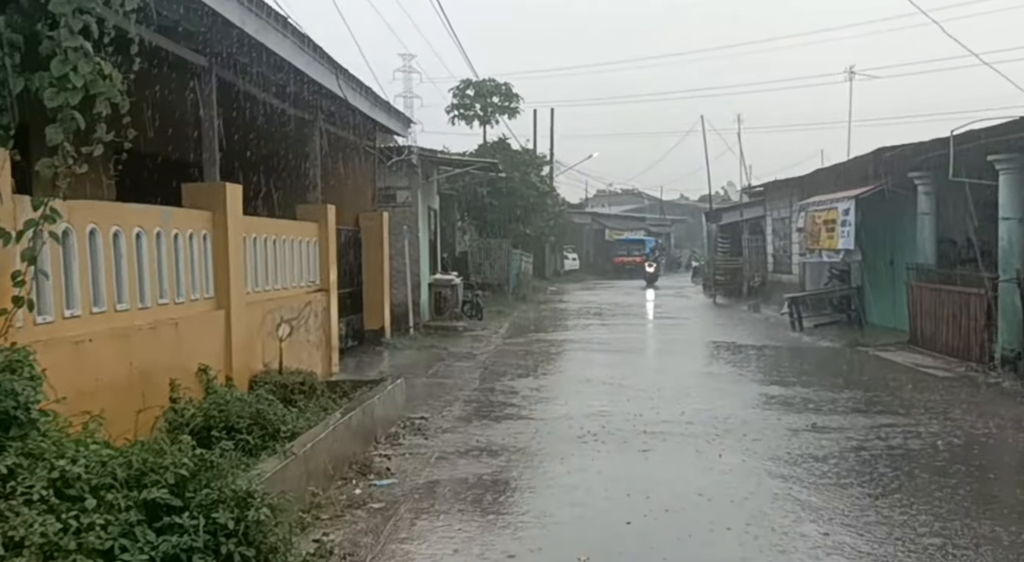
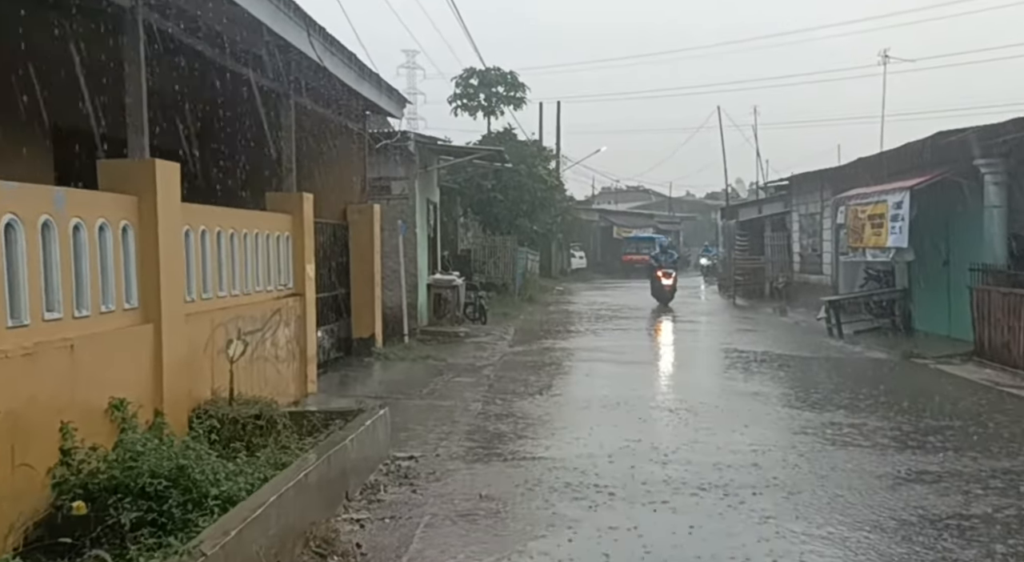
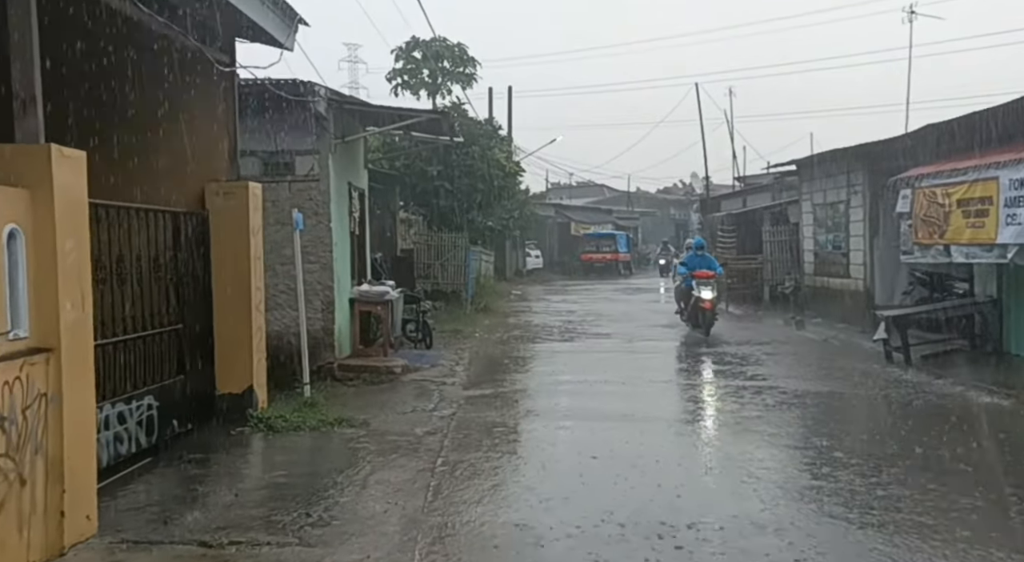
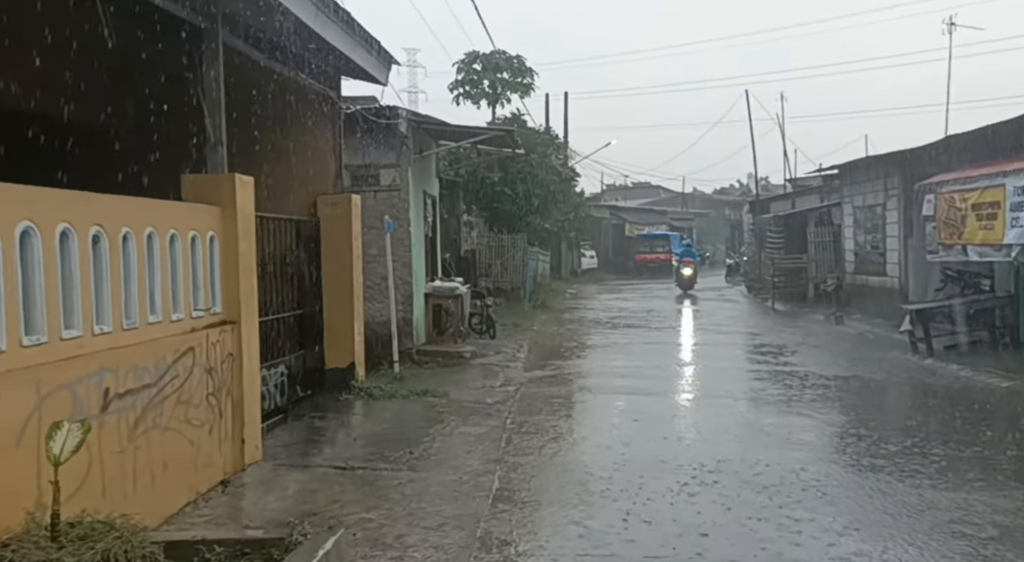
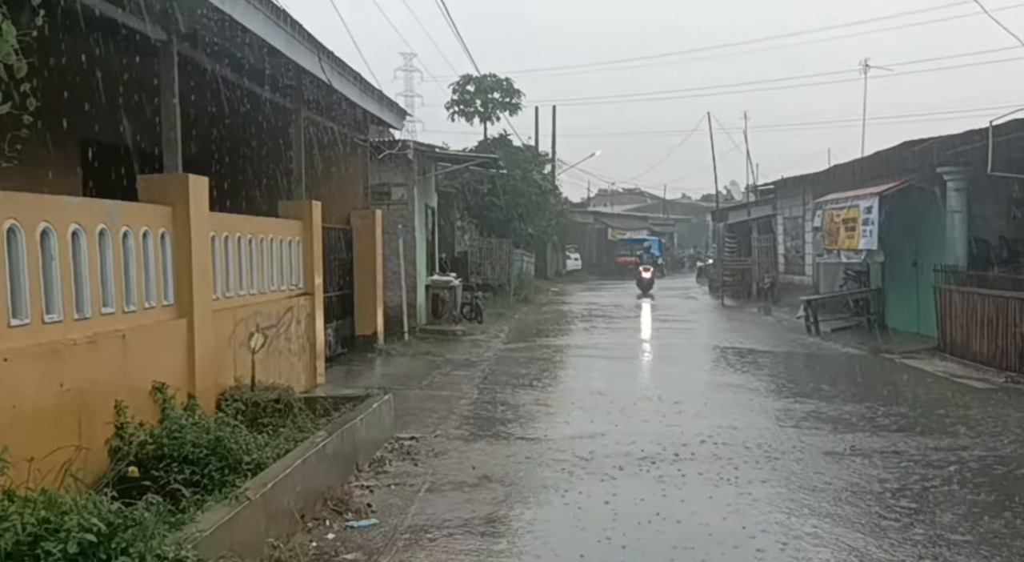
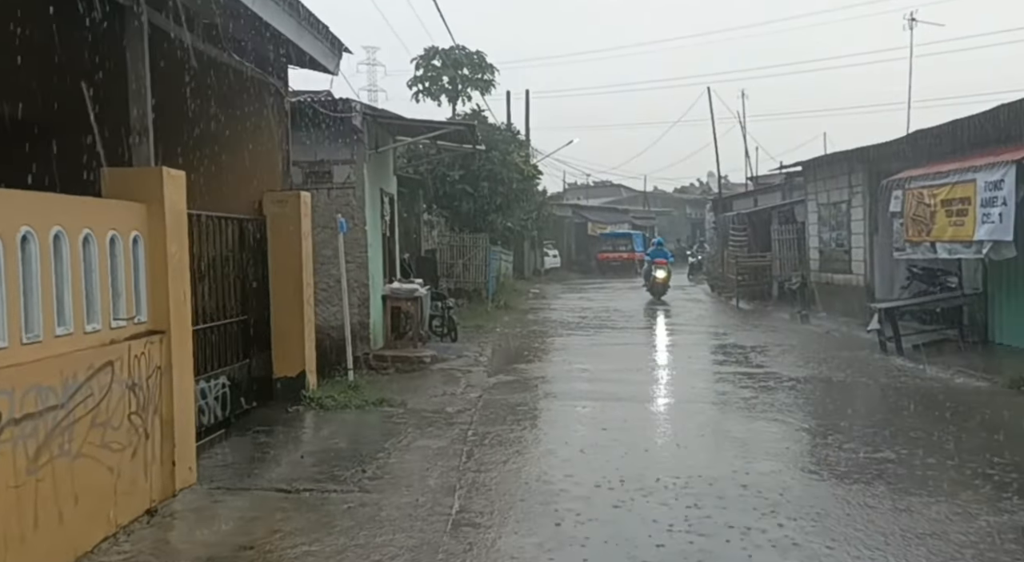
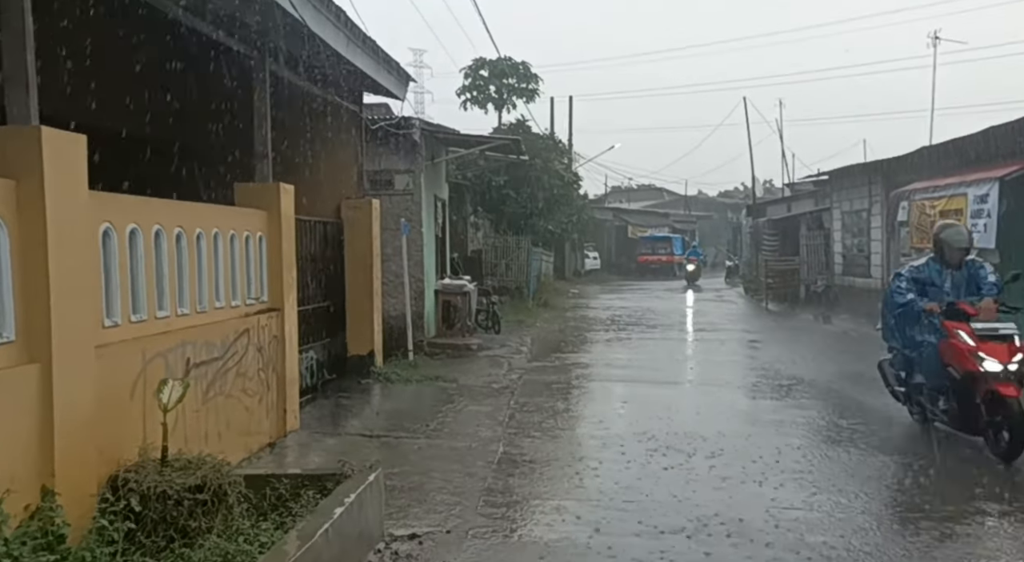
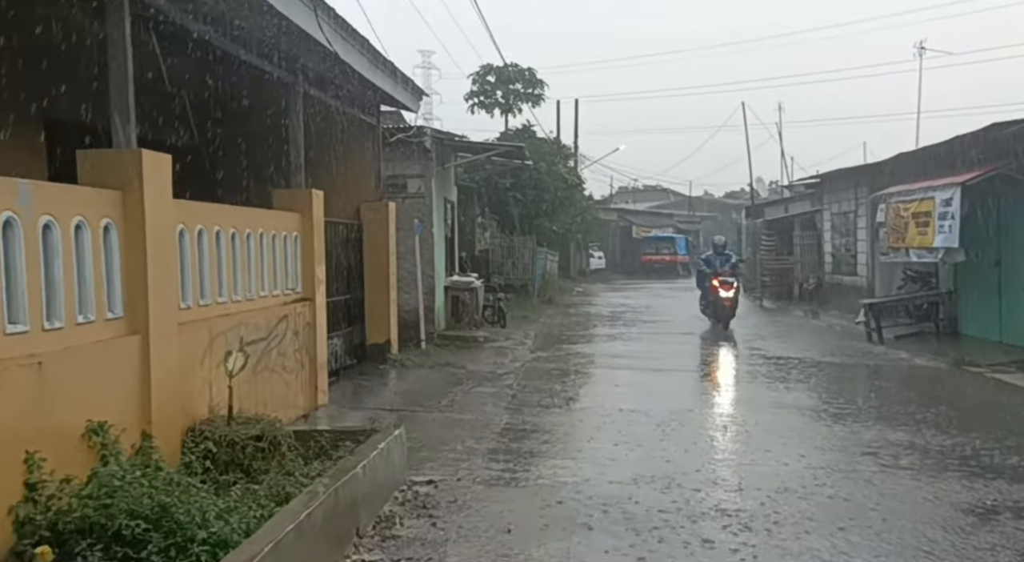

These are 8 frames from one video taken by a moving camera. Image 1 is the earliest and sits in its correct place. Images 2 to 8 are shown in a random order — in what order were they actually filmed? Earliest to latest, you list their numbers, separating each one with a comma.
5, 2, 8, 7, 4, 6, 3
